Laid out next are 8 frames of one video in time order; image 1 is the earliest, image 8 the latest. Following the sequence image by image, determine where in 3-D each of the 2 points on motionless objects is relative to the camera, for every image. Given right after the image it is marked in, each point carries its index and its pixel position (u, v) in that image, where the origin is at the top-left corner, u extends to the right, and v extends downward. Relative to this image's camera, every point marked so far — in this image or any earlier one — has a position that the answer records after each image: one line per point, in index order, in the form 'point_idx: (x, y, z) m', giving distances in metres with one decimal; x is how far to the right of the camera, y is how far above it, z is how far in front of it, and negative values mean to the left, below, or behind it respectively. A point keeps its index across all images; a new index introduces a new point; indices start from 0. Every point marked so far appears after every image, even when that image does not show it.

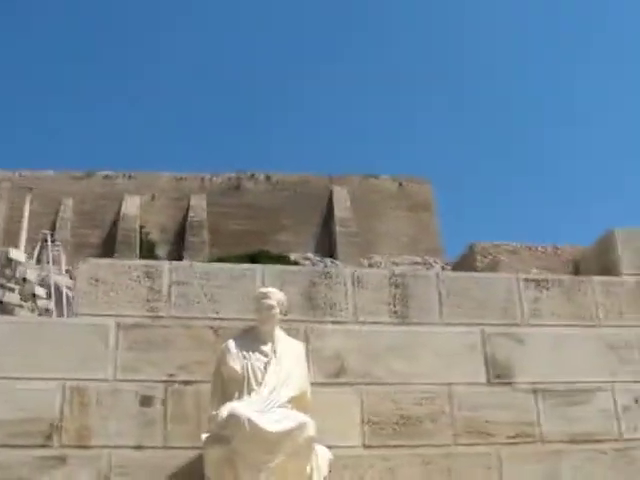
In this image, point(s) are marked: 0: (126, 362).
0: (-1.2, -0.8, +6.3) m
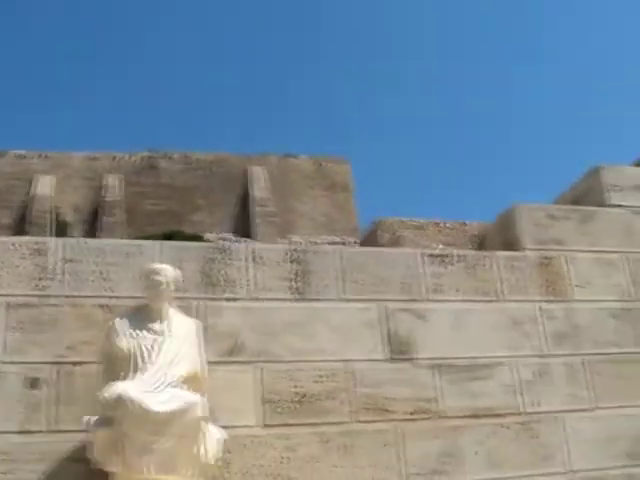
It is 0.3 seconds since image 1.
0: (-1.8, -0.6, +6.0) m
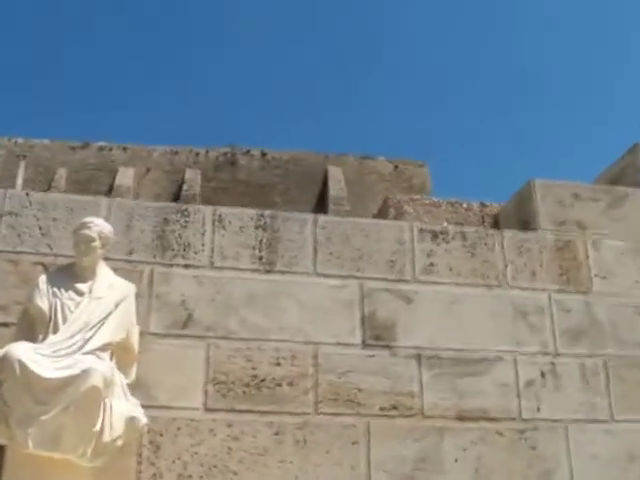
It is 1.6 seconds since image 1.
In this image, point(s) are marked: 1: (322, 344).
0: (-2.0, -0.3, +5.4) m
1: (0.0, -0.6, +5.7) m
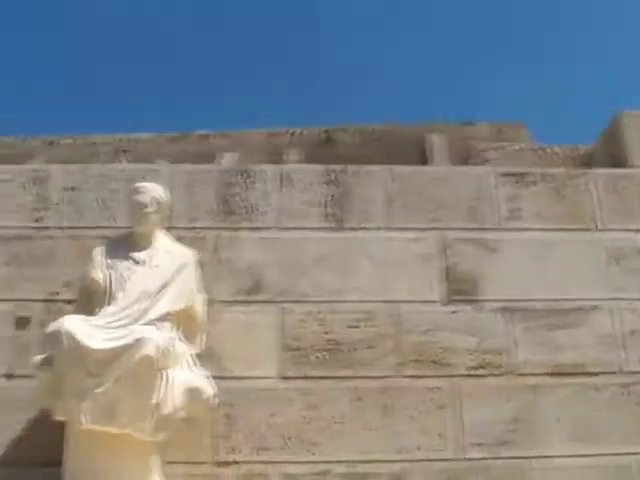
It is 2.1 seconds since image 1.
0: (-1.7, -0.2, +5.2) m
1: (+0.4, -0.3, +5.3) m
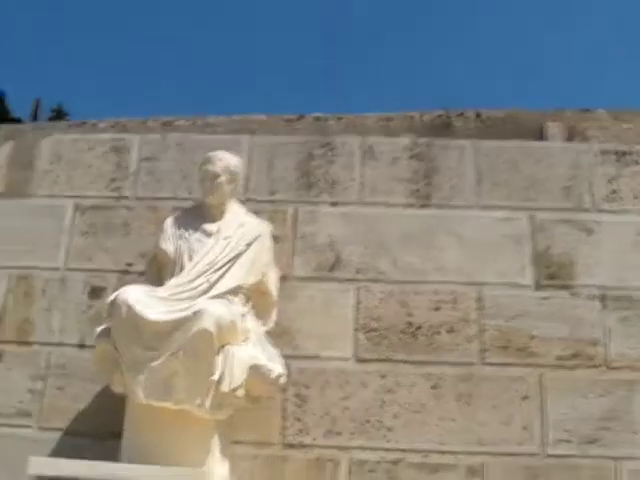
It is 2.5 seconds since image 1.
0: (-1.3, 0.0, +5.2) m
1: (+0.8, -0.2, +5.0) m
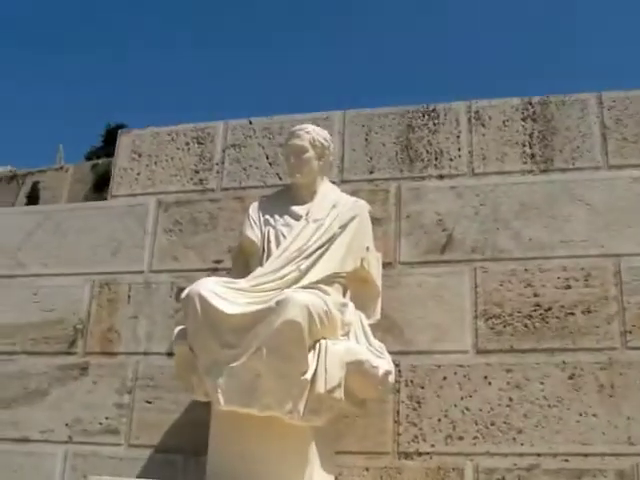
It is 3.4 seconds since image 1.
0: (-0.7, 0.0, +4.7) m
1: (+1.3, -0.1, +4.3) m
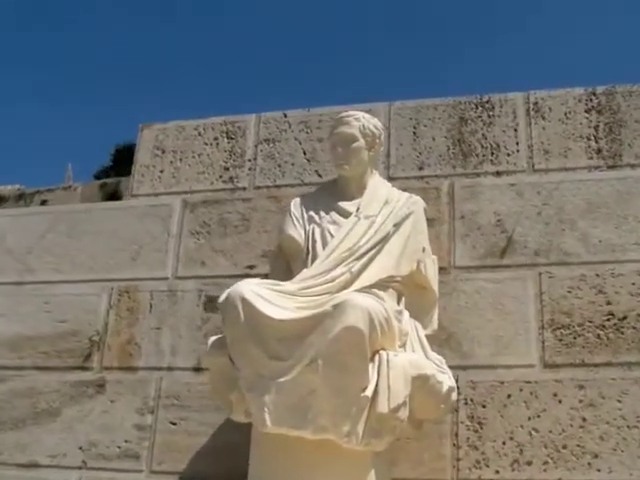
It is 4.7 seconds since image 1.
0: (-0.6, -0.1, +4.3) m
1: (+1.5, -0.1, +3.9) m
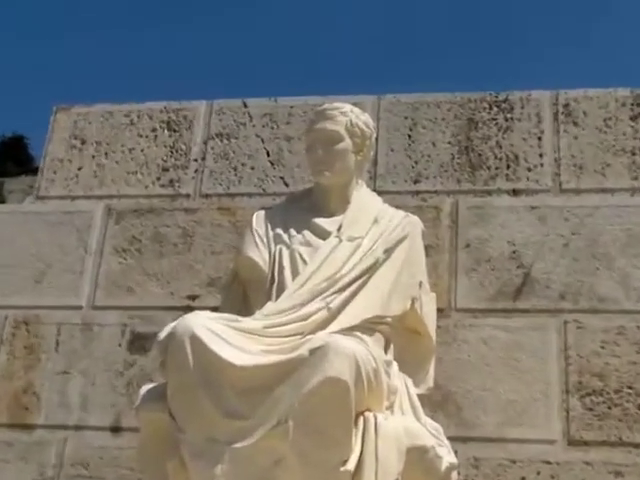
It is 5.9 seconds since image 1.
0: (-0.7, -0.1, +3.3) m
1: (+1.4, -0.2, +3.0) m
